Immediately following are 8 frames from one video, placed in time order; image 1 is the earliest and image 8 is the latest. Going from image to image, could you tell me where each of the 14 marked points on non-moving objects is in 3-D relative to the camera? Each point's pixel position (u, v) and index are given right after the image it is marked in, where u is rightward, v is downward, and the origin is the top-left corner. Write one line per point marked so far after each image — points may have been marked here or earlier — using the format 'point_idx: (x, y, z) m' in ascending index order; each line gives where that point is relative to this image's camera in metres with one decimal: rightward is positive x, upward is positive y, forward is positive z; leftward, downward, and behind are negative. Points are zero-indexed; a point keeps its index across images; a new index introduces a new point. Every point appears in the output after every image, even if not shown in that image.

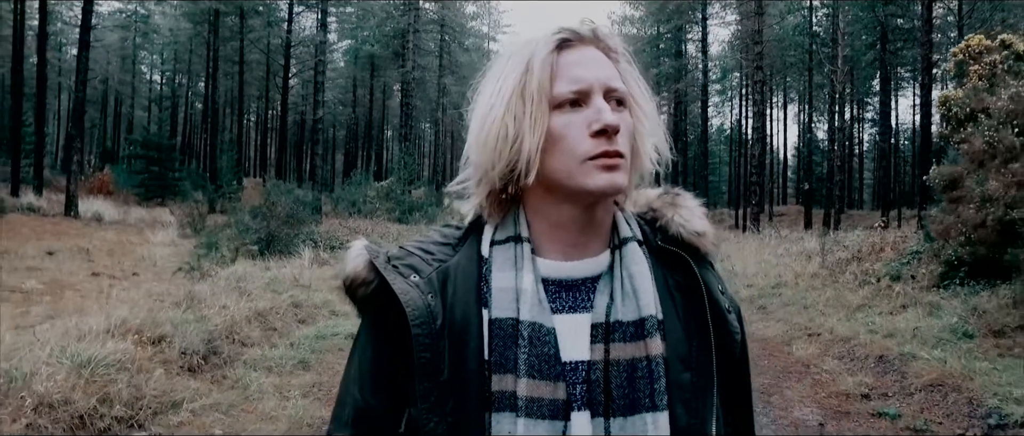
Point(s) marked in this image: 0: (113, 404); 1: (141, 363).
0: (-3.0, -1.4, +5.3) m
1: (-3.1, -1.2, +5.9) m
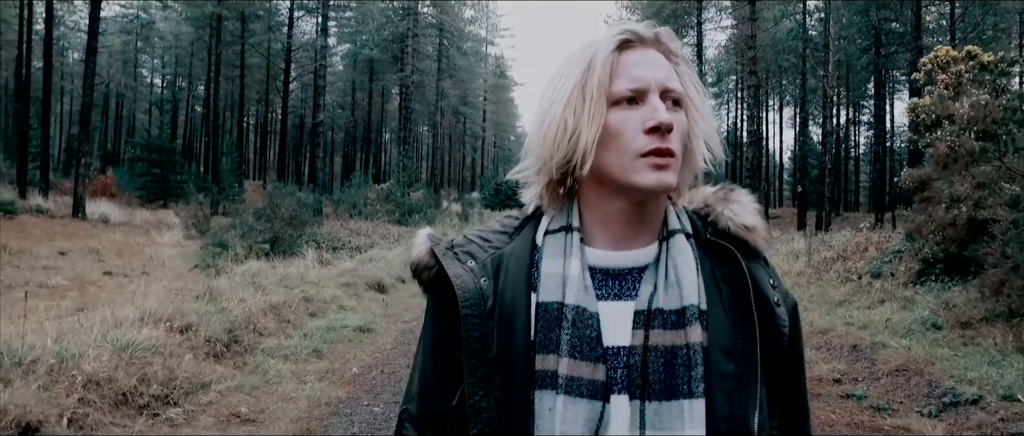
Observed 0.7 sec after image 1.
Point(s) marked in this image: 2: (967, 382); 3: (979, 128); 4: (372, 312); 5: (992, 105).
0: (-3.0, -1.3, +5.8) m
1: (-3.1, -1.2, +6.4) m
2: (+3.8, -1.4, +6.0) m
3: (+5.6, +1.1, +8.8) m
4: (-2.0, -1.3, +9.8) m
5: (+5.7, +1.4, +8.6) m
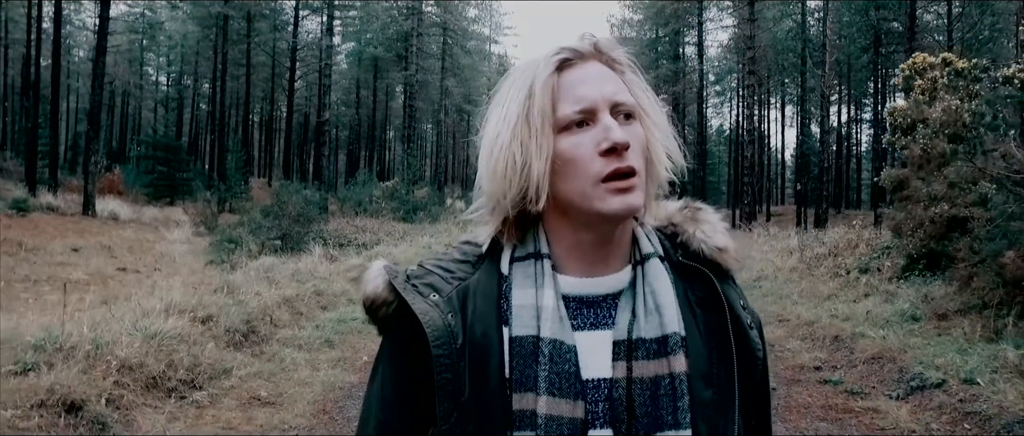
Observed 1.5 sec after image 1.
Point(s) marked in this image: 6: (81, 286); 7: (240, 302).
0: (-3.0, -1.3, +6.3) m
1: (-3.1, -1.2, +6.9) m
2: (+3.8, -1.4, +6.4) m
3: (+5.6, +1.1, +9.2) m
4: (-1.9, -1.3, +10.3) m
5: (+5.7, +1.4, +9.0) m
6: (-6.2, -1.0, +10.2) m
7: (-3.2, -1.0, +8.4) m
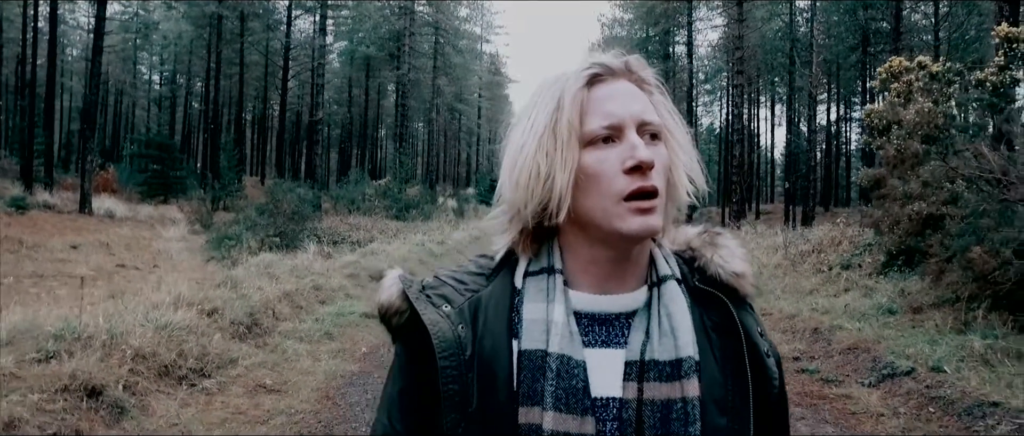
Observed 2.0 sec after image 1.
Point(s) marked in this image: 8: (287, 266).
0: (-3.0, -1.3, +6.6) m
1: (-3.2, -1.1, +7.2) m
2: (+3.8, -1.3, +6.8) m
3: (+5.5, +1.1, +9.6) m
4: (-2.0, -1.2, +10.6) m
5: (+5.6, +1.4, +9.4) m
6: (-6.3, -0.9, +10.4) m
7: (-3.3, -1.0, +8.7) m
8: (-3.6, -0.8, +11.3) m
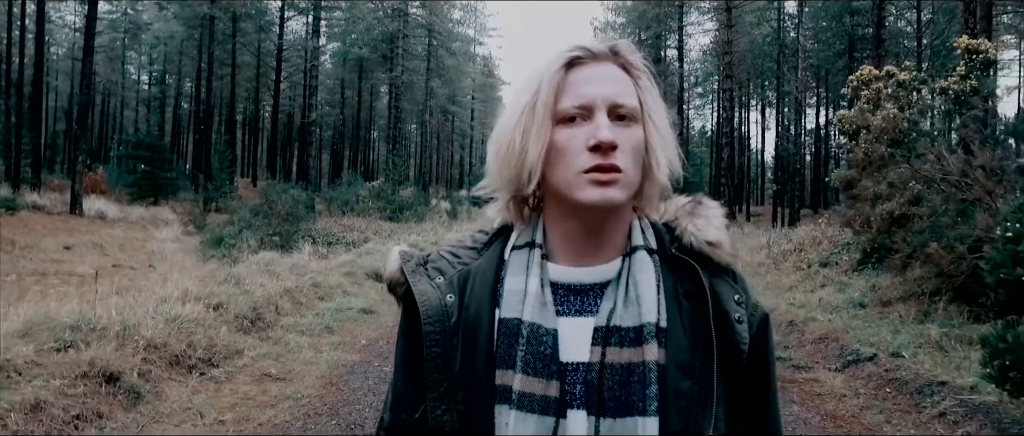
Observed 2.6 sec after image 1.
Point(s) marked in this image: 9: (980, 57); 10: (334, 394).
0: (-3.1, -1.3, +7.0) m
1: (-3.3, -1.1, +7.6) m
2: (+3.7, -1.3, +7.3) m
3: (+5.4, +1.2, +10.1) m
4: (-2.2, -1.2, +11.0) m
5: (+5.5, +1.4, +9.9) m
6: (-6.5, -0.9, +10.8) m
7: (-3.4, -1.0, +9.2) m
8: (-3.8, -0.8, +11.7) m
9: (+5.9, +2.0, +8.9) m
10: (-1.6, -1.6, +6.4) m
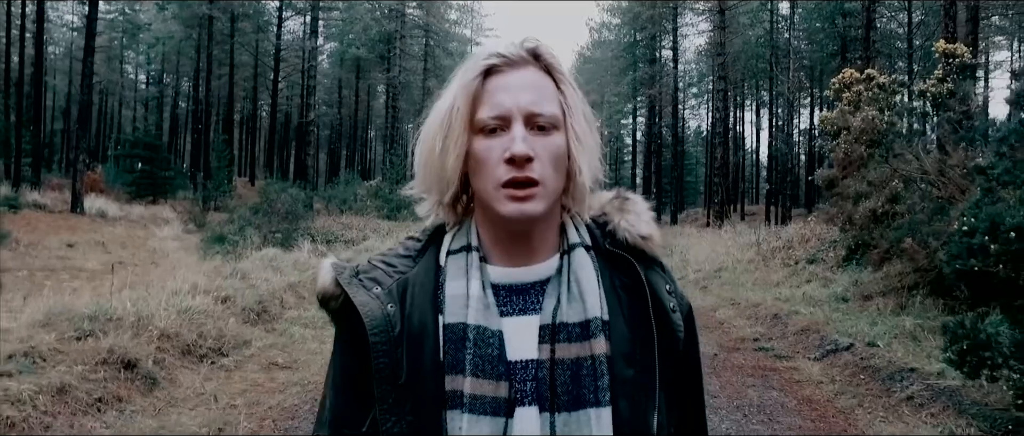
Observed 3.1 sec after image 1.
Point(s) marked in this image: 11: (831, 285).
0: (-3.2, -1.2, +7.3) m
1: (-3.3, -1.1, +8.0) m
2: (+3.6, -1.3, +7.7) m
3: (+5.3, +1.2, +10.5) m
4: (-2.2, -1.2, +11.3) m
5: (+5.5, +1.5, +10.3) m
6: (-6.5, -0.9, +11.1) m
7: (-3.5, -0.9, +9.5) m
8: (-3.8, -0.7, +12.0) m
9: (+5.8, +2.1, +9.3) m
10: (-1.7, -1.6, +6.8) m
11: (+4.7, -1.0, +10.5) m
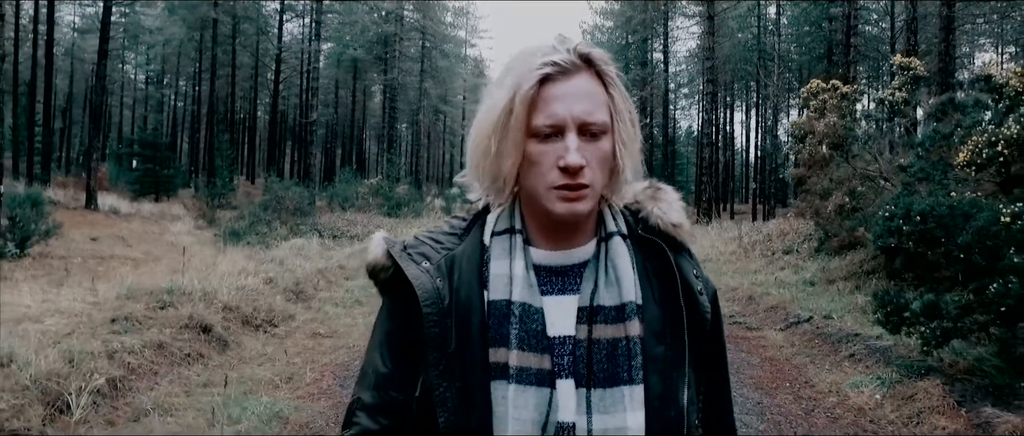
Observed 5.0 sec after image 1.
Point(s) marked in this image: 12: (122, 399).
0: (-3.0, -1.1, +8.5) m
1: (-3.2, -1.0, +9.2) m
2: (+3.8, -1.2, +9.0) m
3: (+5.4, +1.3, +11.8) m
4: (-2.2, -1.1, +12.6) m
5: (+5.5, +1.6, +11.6) m
6: (-6.5, -0.8, +12.3) m
7: (-3.4, -0.8, +10.7) m
8: (-3.8, -0.6, +13.2) m
9: (+5.9, +2.2, +10.6) m
10: (-1.5, -1.5, +8.0) m
11: (+4.8, -0.9, +11.8) m
12: (-3.1, -1.4, +5.6) m
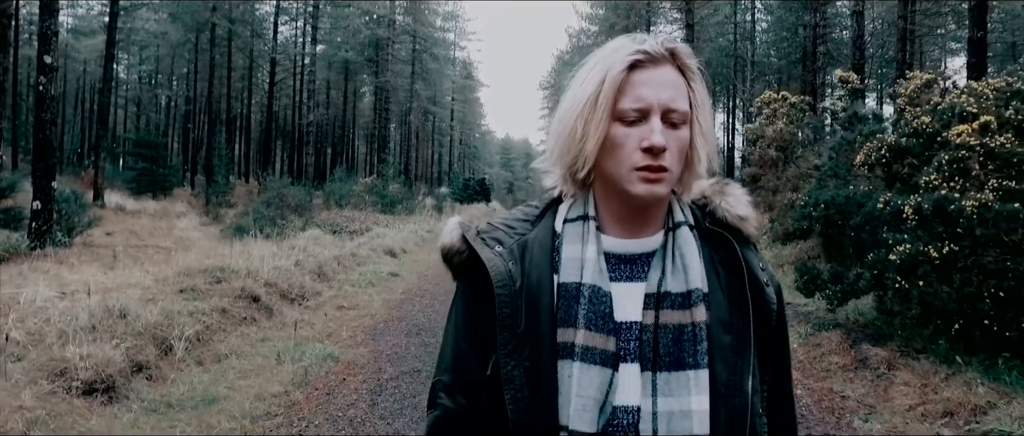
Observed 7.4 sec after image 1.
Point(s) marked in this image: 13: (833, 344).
0: (-3.1, -1.0, +10.1) m
1: (-3.3, -0.8, +10.7) m
2: (+3.7, -1.0, +10.6) m
3: (+5.3, +1.4, +13.5) m
4: (-2.3, -0.9, +14.1) m
5: (+5.4, +1.7, +13.4) m
6: (-6.6, -0.6, +13.8) m
7: (-3.5, -0.7, +12.3) m
8: (-3.9, -0.5, +14.8) m
9: (+5.8, +2.3, +12.3) m
10: (-1.6, -1.3, +9.6) m
11: (+4.7, -0.8, +13.5) m
12: (-3.1, -1.3, +7.1) m
13: (+3.2, -1.3, +7.1) m
